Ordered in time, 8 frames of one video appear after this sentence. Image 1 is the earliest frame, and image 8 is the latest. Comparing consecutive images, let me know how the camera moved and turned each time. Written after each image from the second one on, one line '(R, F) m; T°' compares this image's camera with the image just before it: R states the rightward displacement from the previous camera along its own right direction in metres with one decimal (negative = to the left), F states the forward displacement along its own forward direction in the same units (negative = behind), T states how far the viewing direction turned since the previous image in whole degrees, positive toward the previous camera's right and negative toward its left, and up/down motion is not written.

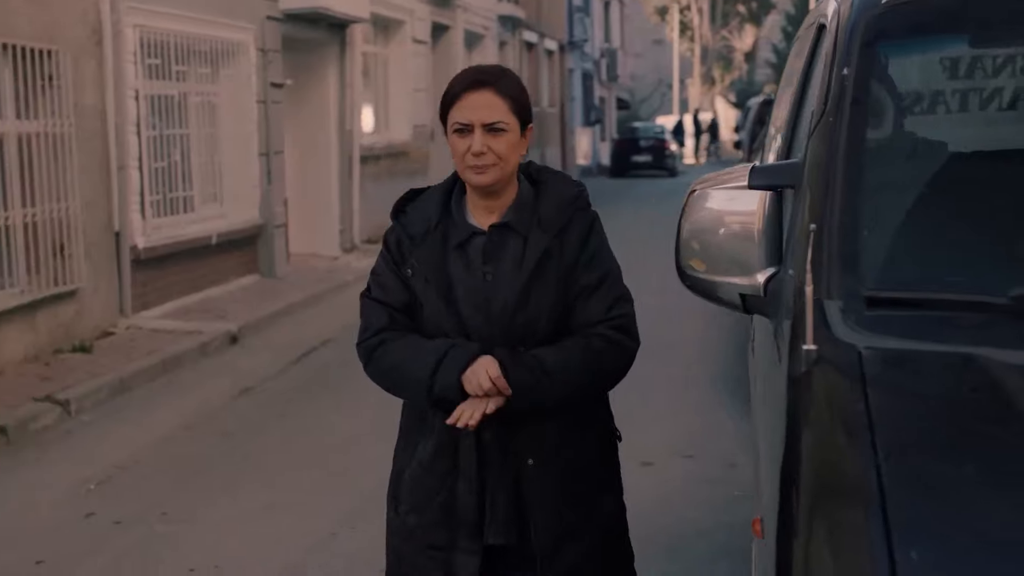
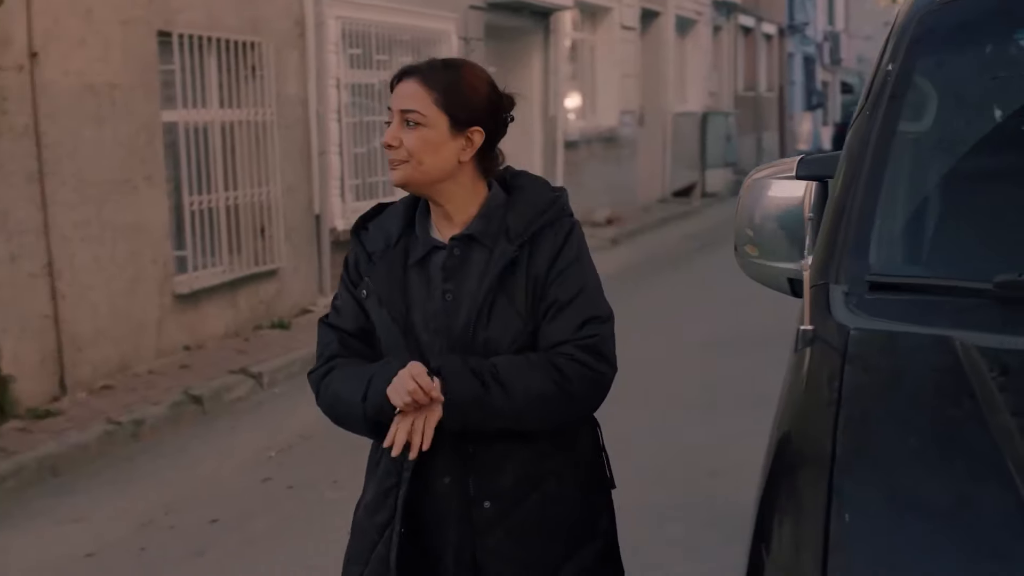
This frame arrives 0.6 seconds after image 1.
(+0.3, -0.2) m; -8°
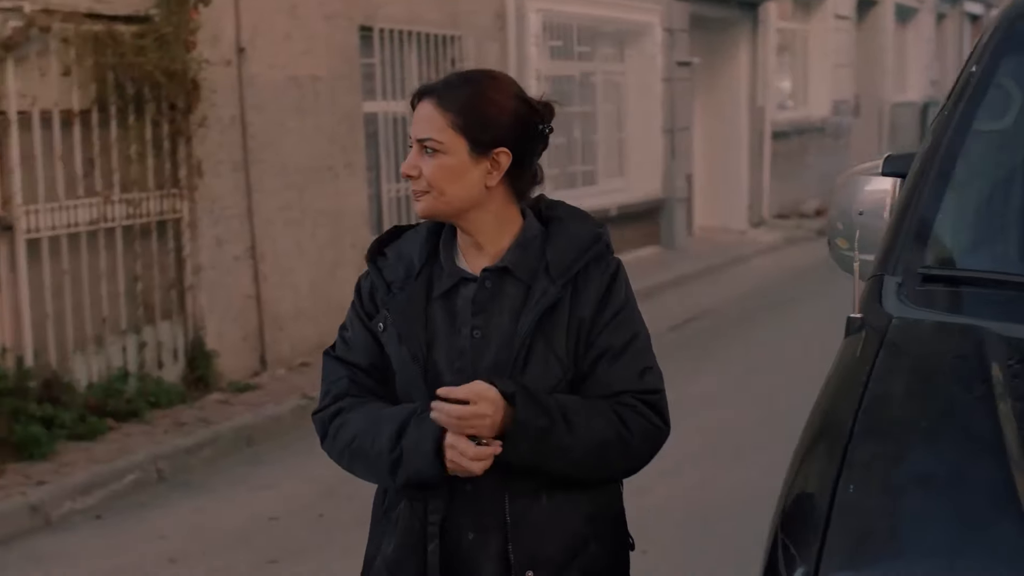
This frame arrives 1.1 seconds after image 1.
(+0.2, -0.2) m; -8°
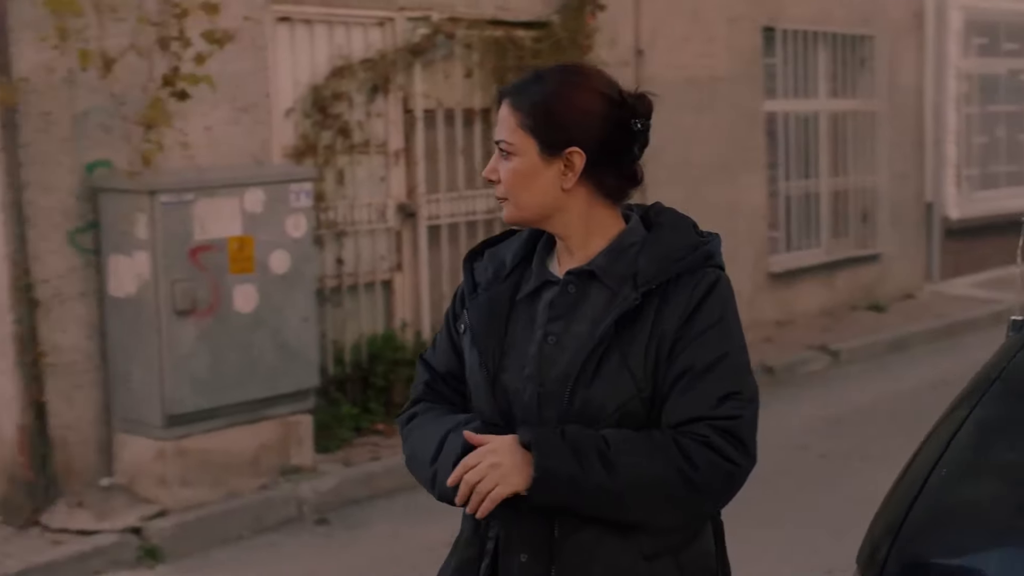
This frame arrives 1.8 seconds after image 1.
(+0.5, -0.3) m; -17°
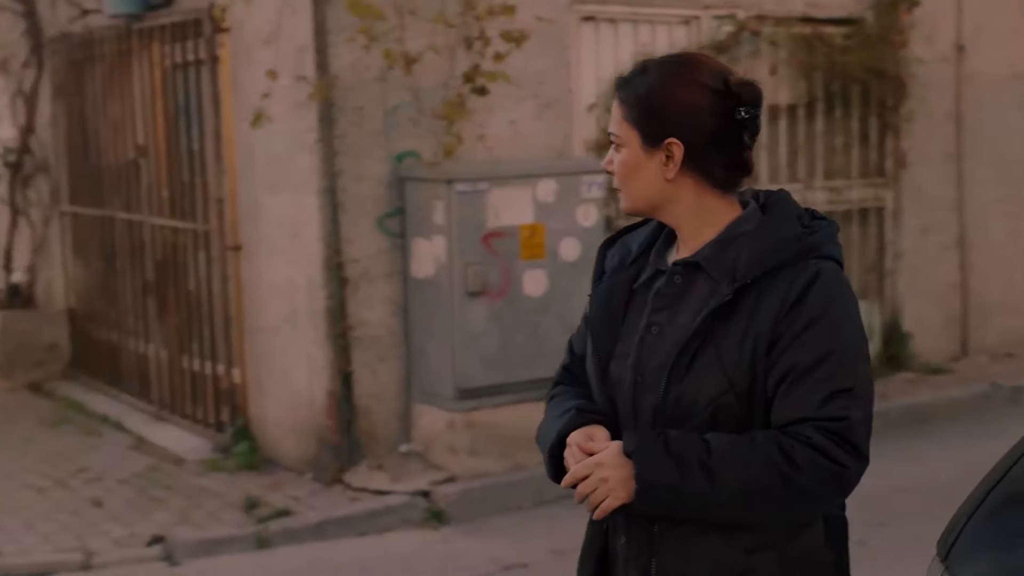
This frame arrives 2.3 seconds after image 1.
(+0.4, -0.2) m; -14°
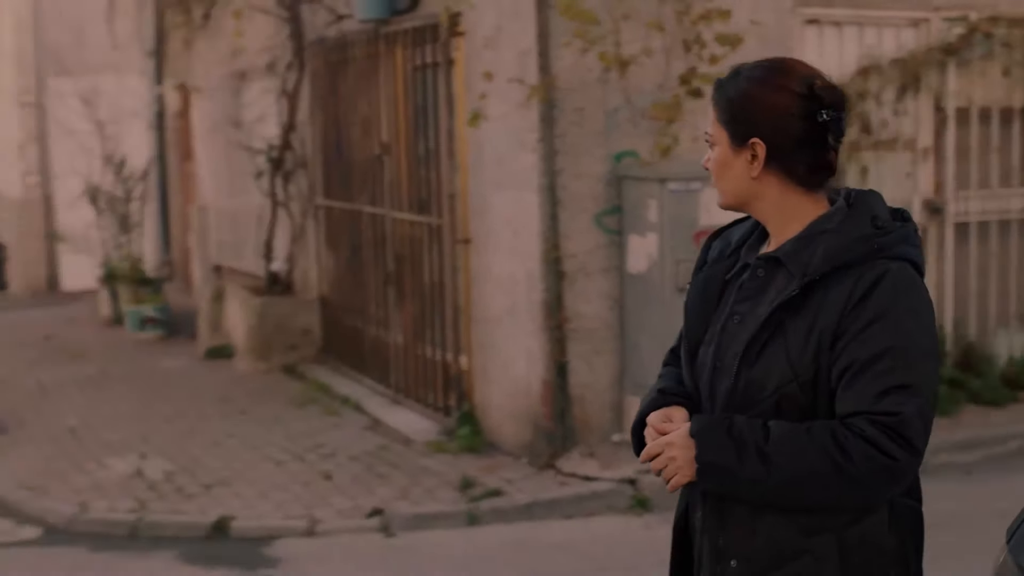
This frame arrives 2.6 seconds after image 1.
(+0.3, -0.2) m; -10°
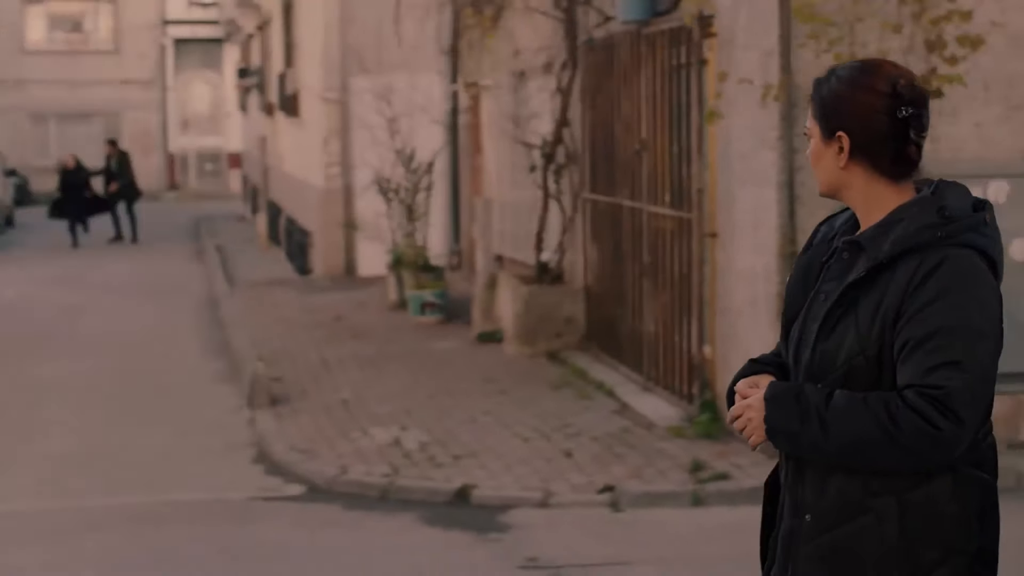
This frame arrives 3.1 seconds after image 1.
(+0.3, -0.3) m; -11°
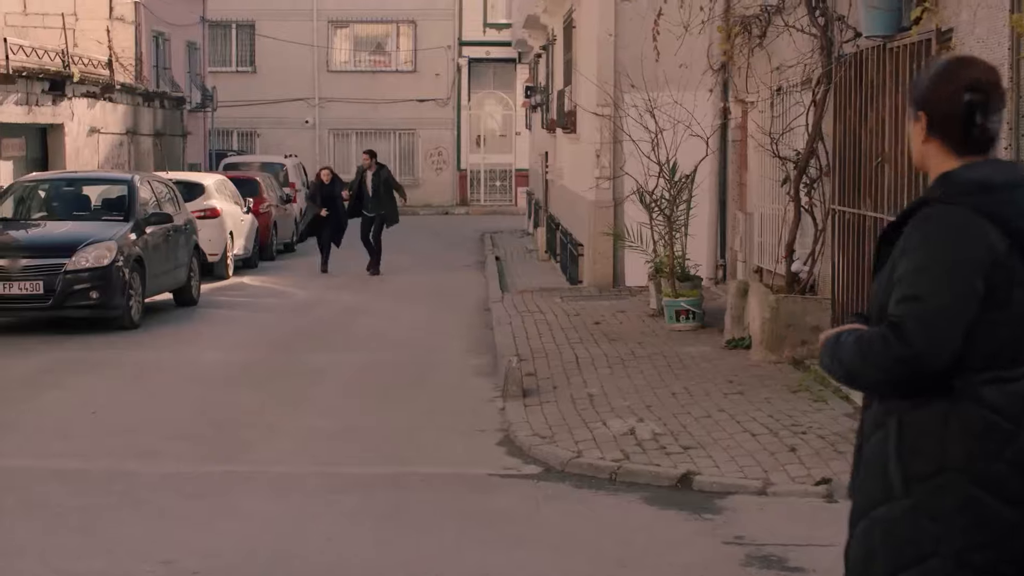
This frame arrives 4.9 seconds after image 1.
(+0.3, -0.4) m; -11°
